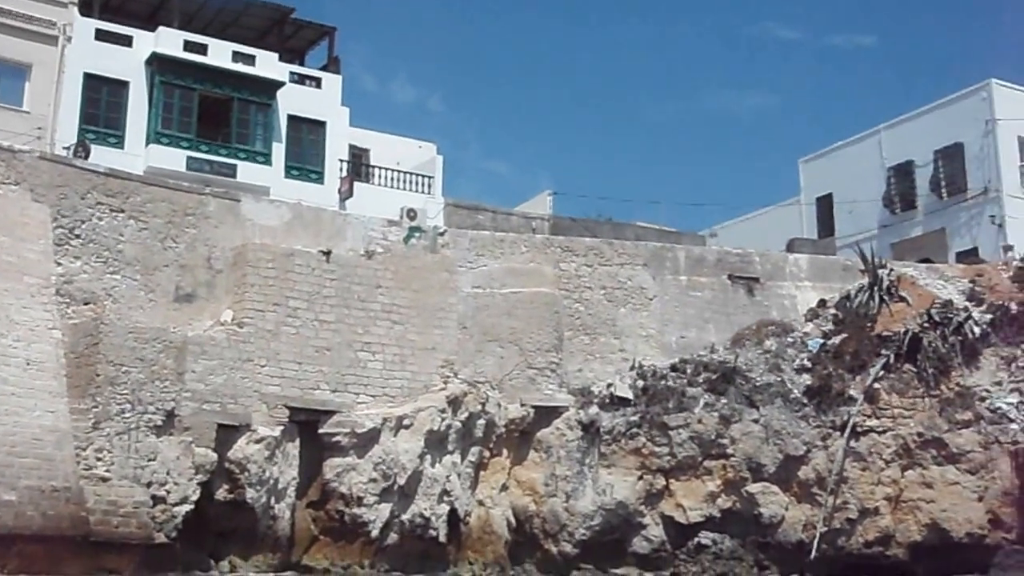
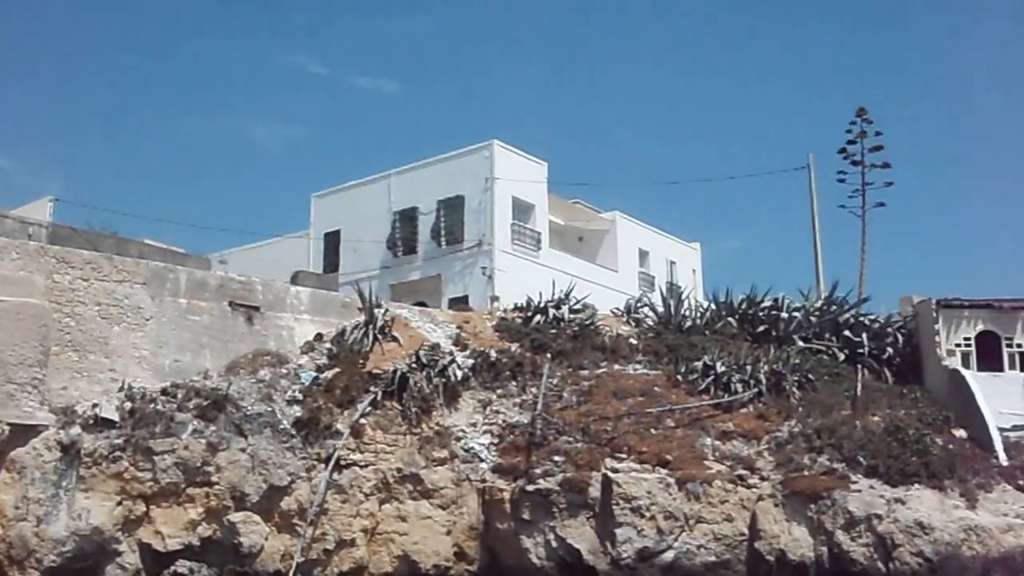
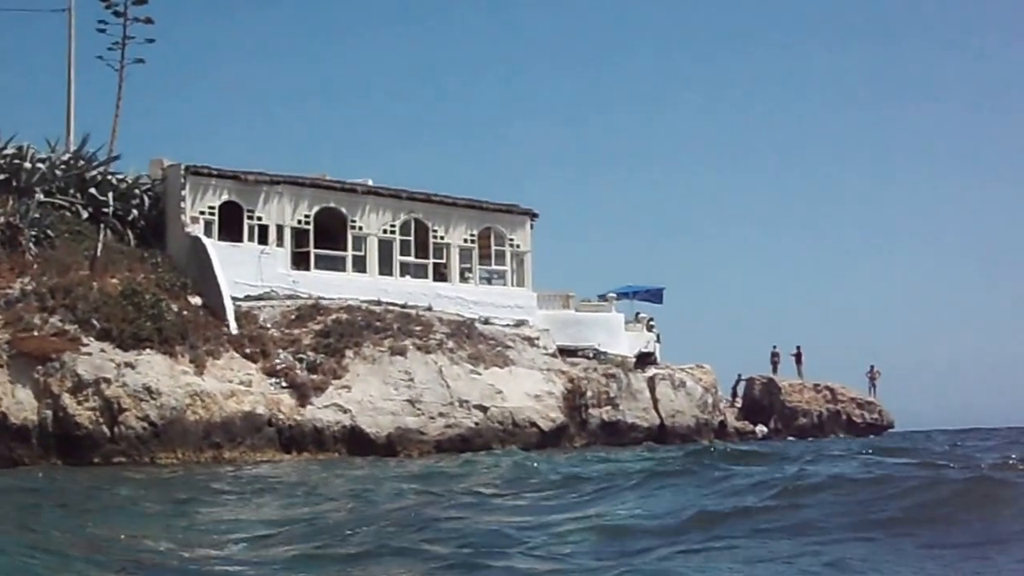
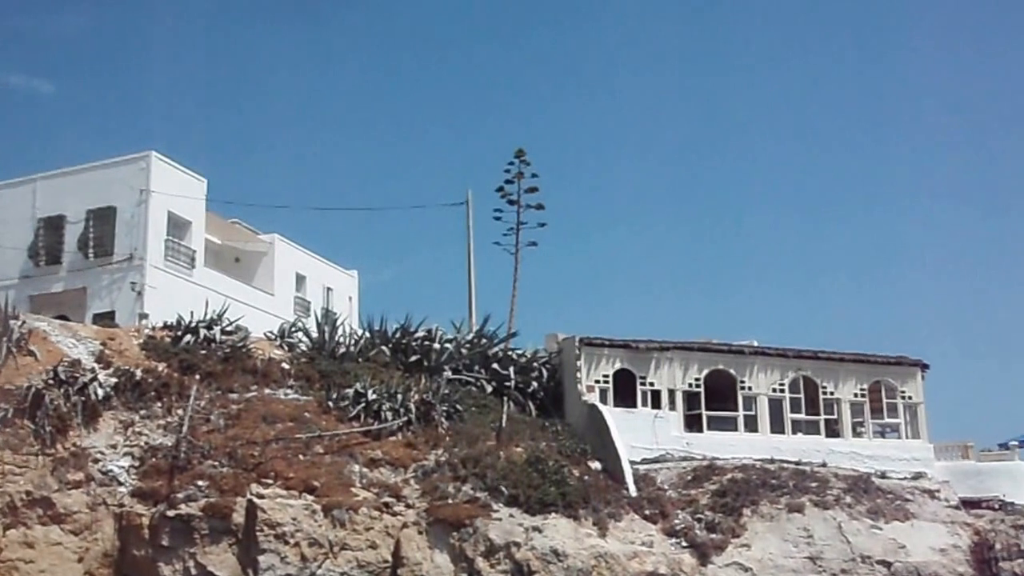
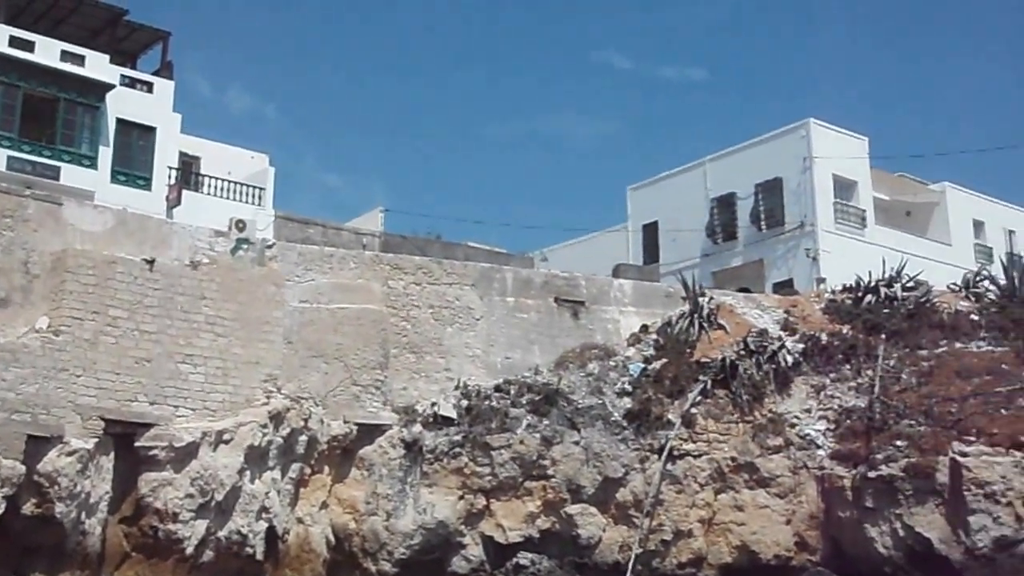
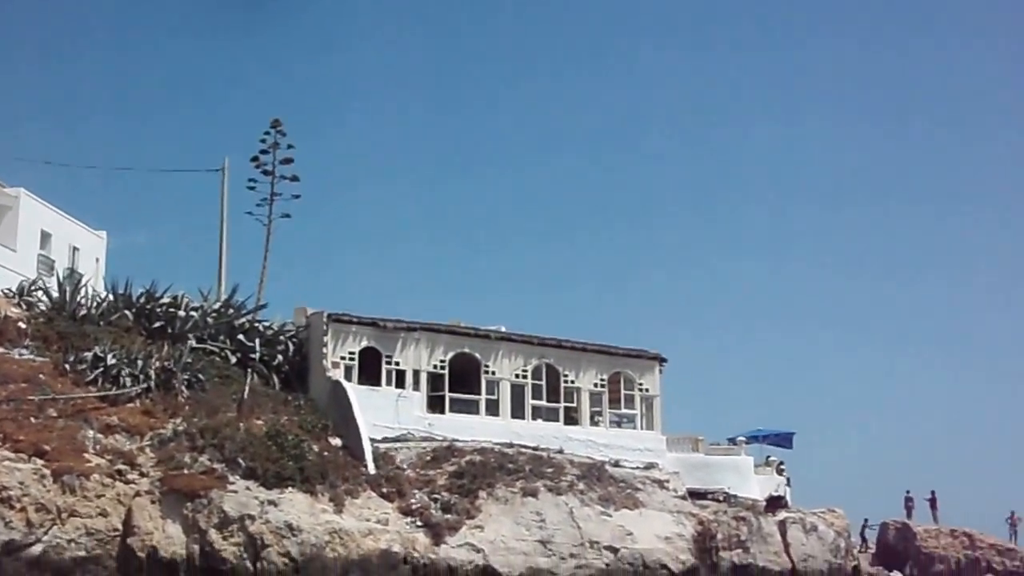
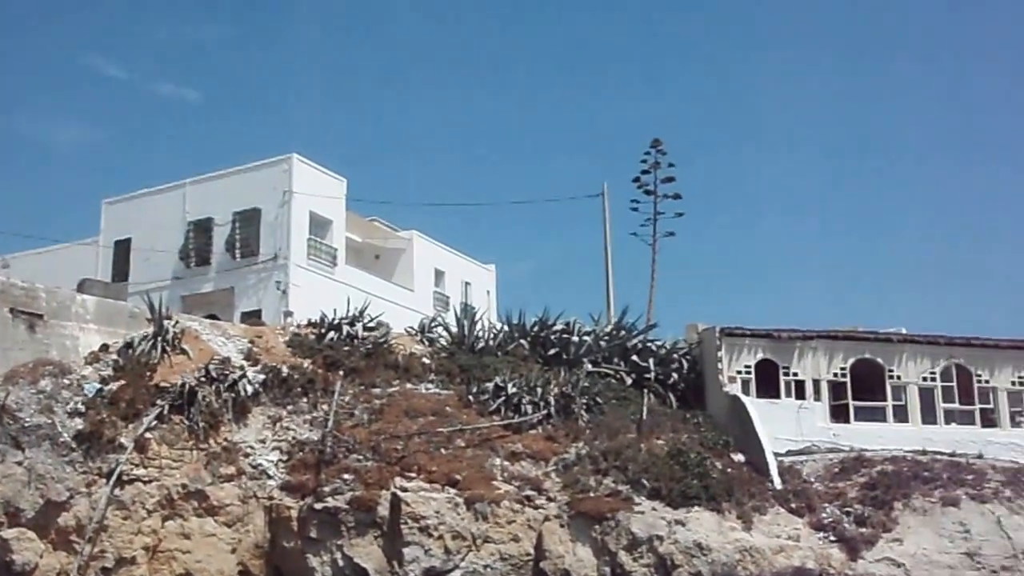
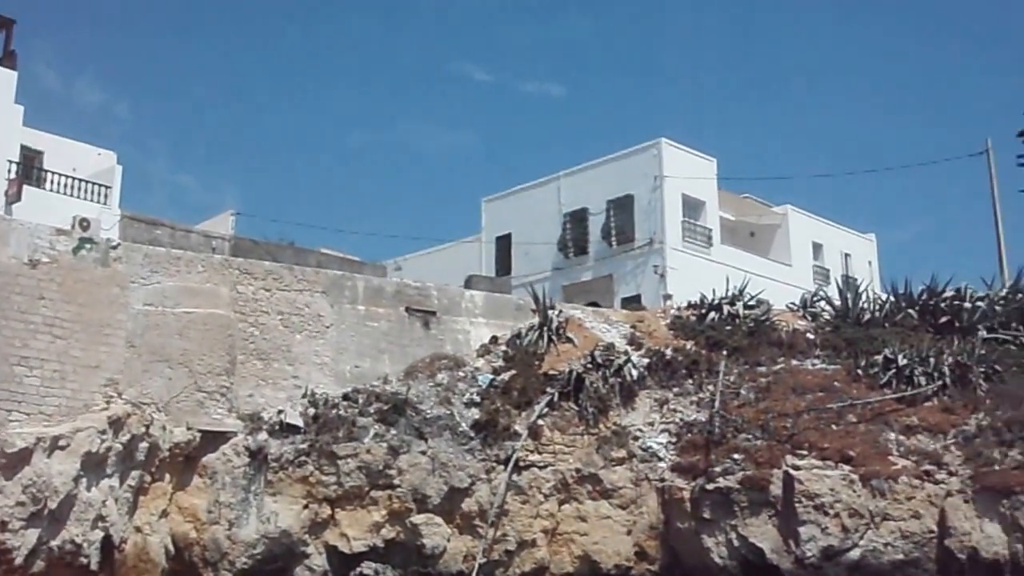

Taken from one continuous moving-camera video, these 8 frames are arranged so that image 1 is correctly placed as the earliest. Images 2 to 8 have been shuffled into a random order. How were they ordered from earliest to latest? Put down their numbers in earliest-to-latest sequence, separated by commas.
5, 8, 2, 7, 4, 6, 3
